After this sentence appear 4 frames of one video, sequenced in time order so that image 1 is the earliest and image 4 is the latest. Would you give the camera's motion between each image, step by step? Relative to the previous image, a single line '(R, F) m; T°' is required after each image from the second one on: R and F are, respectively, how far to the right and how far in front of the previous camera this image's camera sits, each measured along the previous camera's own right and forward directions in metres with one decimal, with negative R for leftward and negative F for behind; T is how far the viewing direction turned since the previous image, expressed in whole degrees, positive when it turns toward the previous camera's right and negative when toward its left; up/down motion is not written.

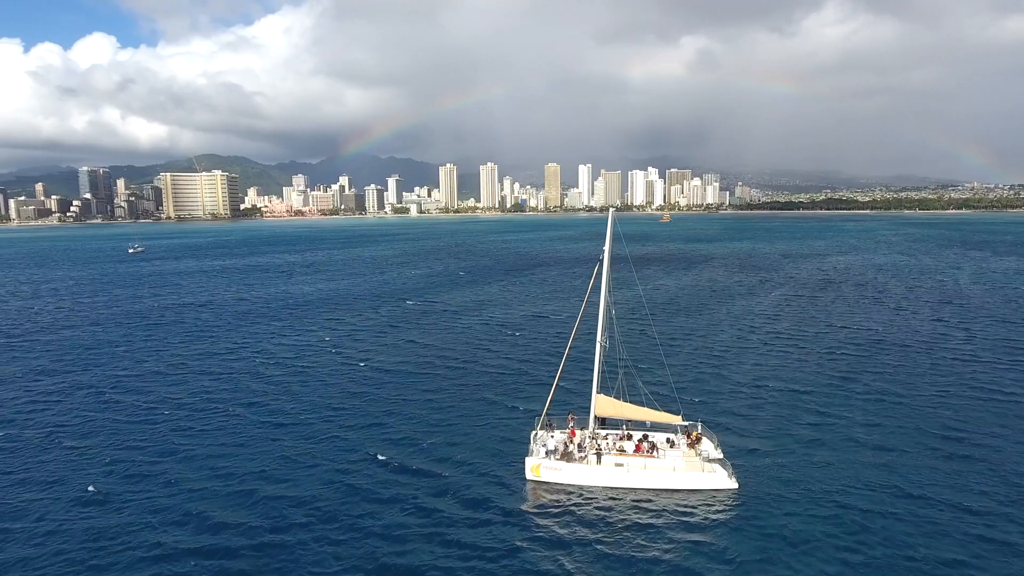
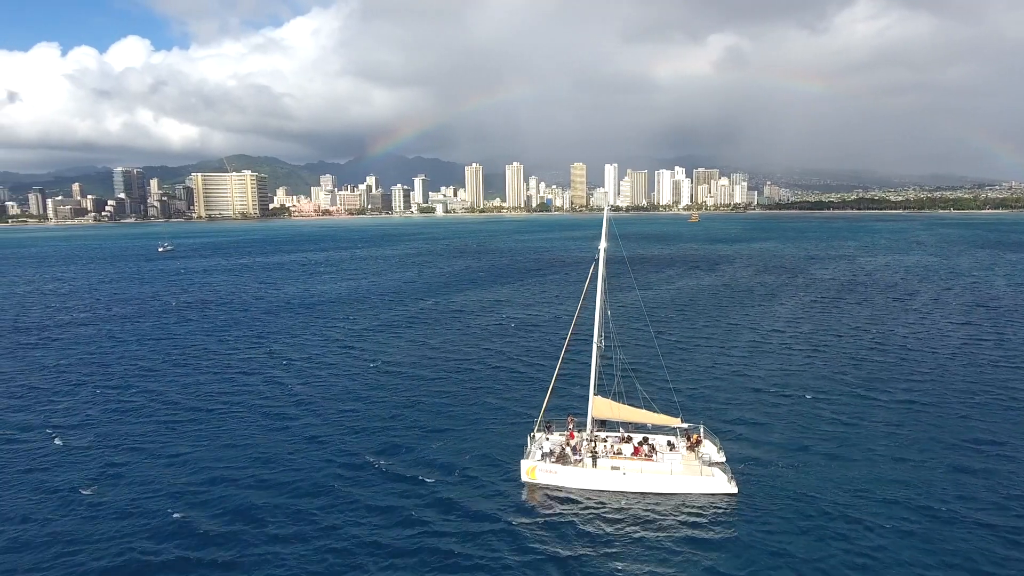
(+0.5, +0.5) m; -2°
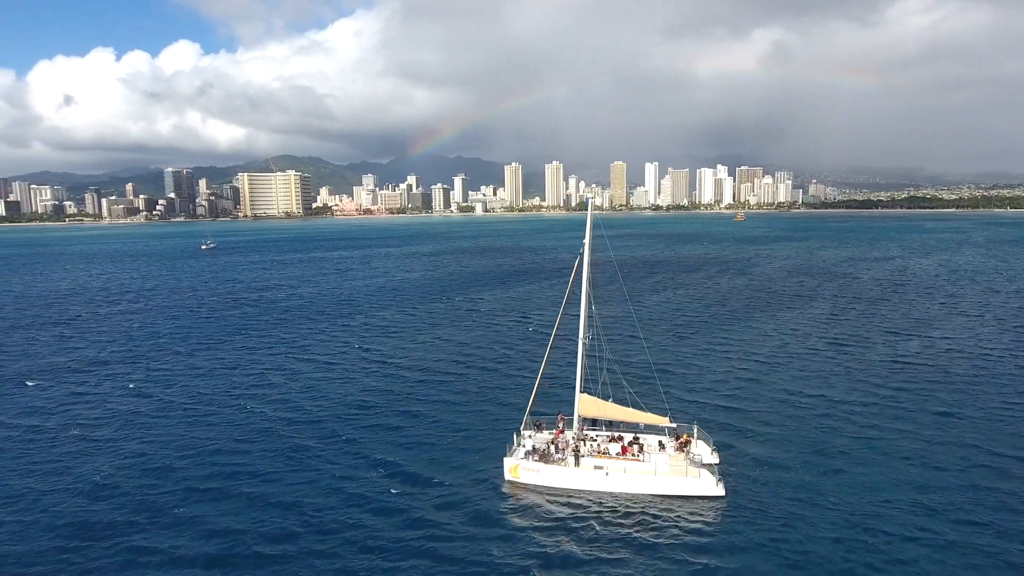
(+0.8, +0.6) m; -3°
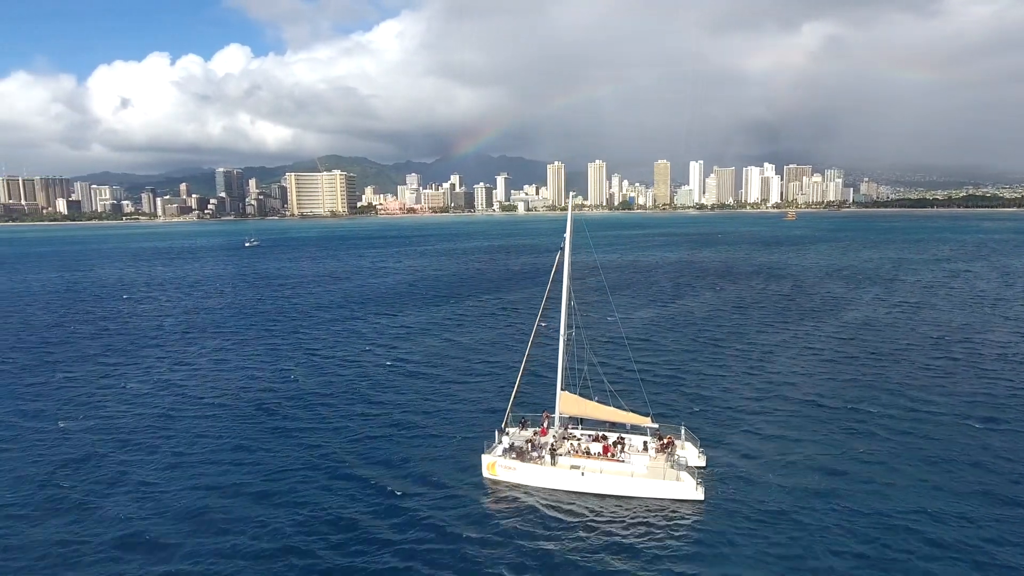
(+0.9, +0.2) m; -4°
